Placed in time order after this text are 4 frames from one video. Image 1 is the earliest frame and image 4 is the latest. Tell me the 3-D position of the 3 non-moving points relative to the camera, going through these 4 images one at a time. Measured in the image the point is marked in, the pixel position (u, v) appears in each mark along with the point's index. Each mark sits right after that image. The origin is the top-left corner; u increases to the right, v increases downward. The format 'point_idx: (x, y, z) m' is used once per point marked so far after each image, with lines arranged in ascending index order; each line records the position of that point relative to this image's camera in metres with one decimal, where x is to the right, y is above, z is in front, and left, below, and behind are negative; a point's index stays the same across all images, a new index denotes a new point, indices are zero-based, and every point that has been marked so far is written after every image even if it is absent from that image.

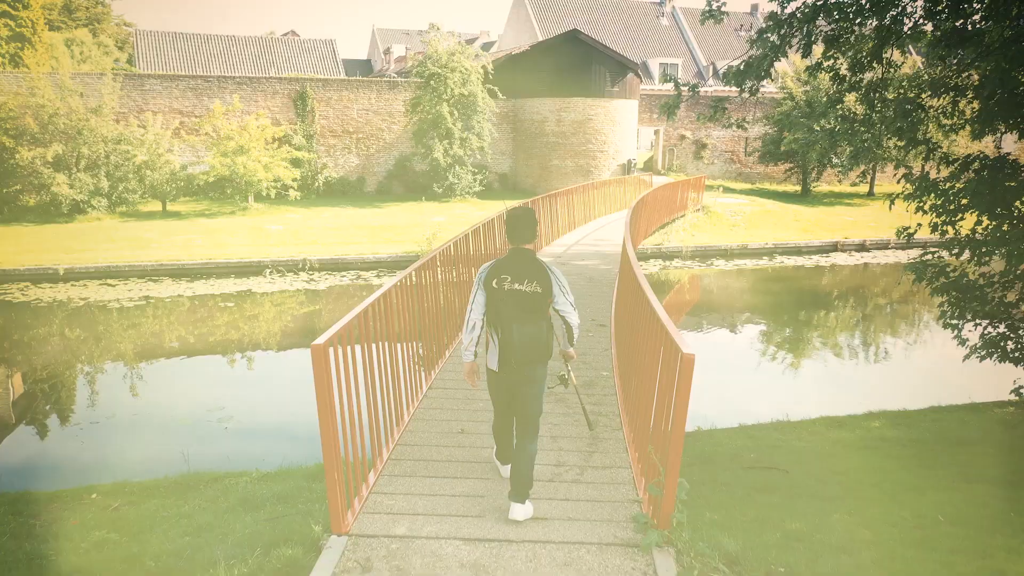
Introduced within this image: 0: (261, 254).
0: (-4.4, +0.6, +12.1) m
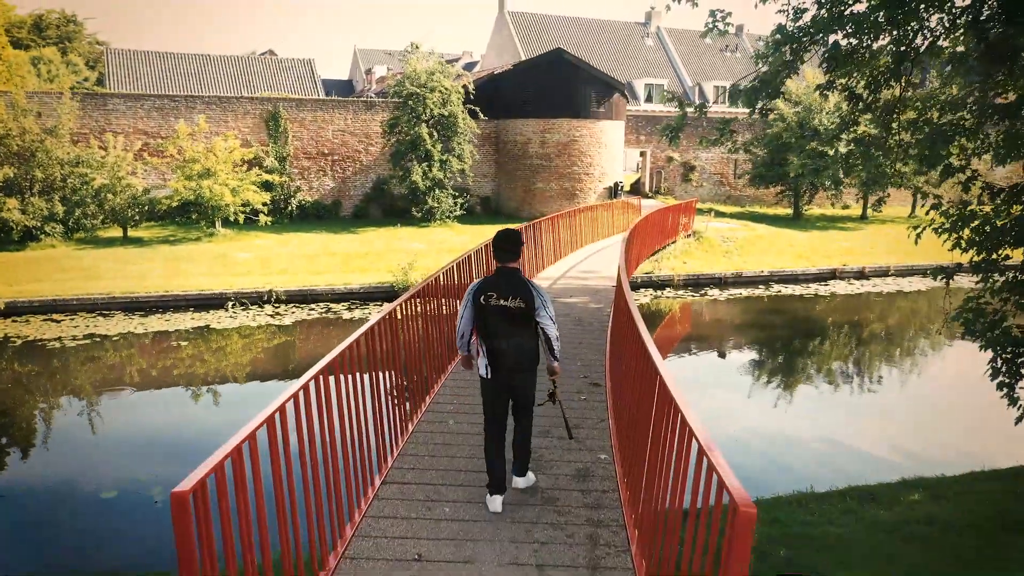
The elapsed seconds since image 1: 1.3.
0: (-4.7, 0.0, +11.3) m
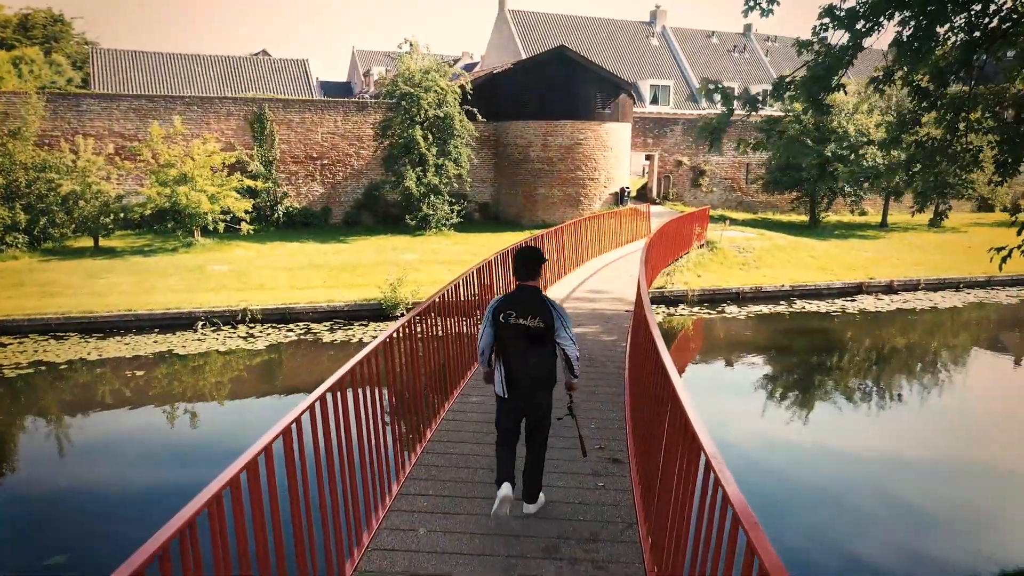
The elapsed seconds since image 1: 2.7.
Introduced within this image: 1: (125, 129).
0: (-4.7, -0.2, +10.3) m
1: (-8.1, +3.3, +14.3) m
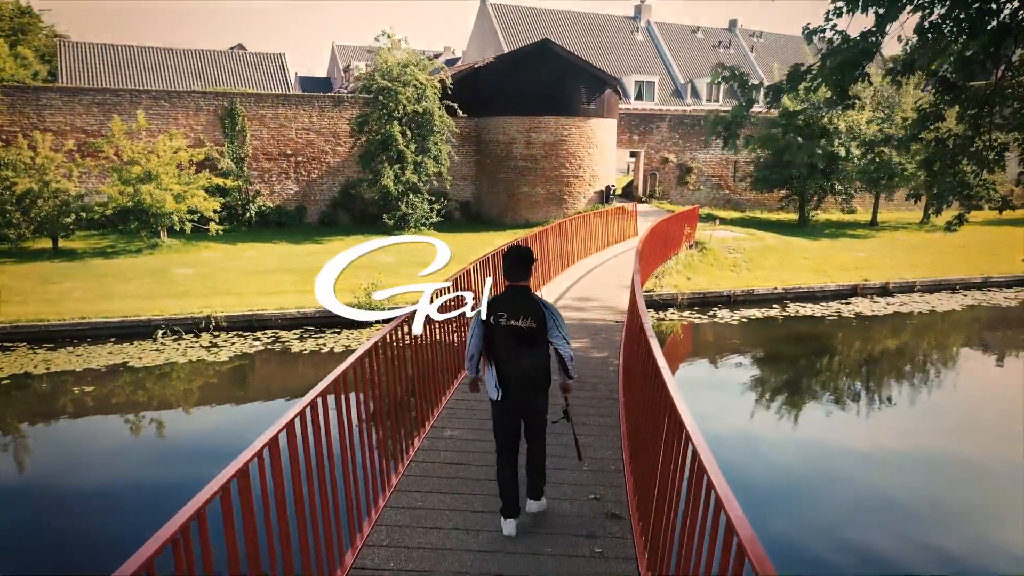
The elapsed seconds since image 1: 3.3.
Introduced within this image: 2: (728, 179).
0: (-5.0, -0.3, +9.7) m
1: (-8.4, +3.2, +13.6) m
2: (+5.8, +2.9, +18.5) m
